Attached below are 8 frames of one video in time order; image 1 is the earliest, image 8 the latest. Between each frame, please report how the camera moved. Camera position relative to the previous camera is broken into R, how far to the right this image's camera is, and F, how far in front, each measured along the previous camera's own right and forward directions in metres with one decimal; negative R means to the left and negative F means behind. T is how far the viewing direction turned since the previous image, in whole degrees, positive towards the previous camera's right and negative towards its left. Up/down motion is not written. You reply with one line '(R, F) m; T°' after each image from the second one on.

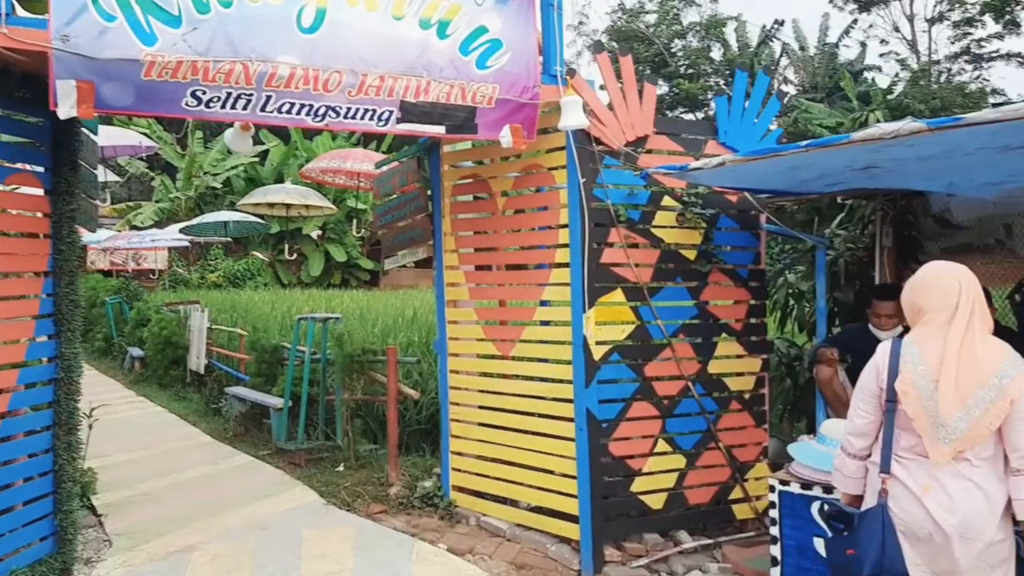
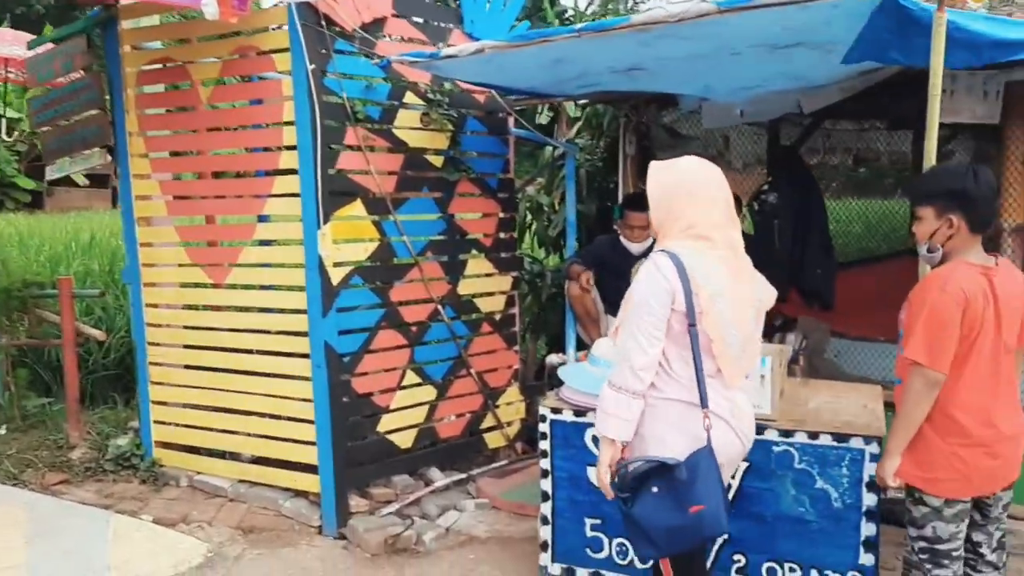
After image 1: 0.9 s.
(-0.1, +0.7) m; +20°
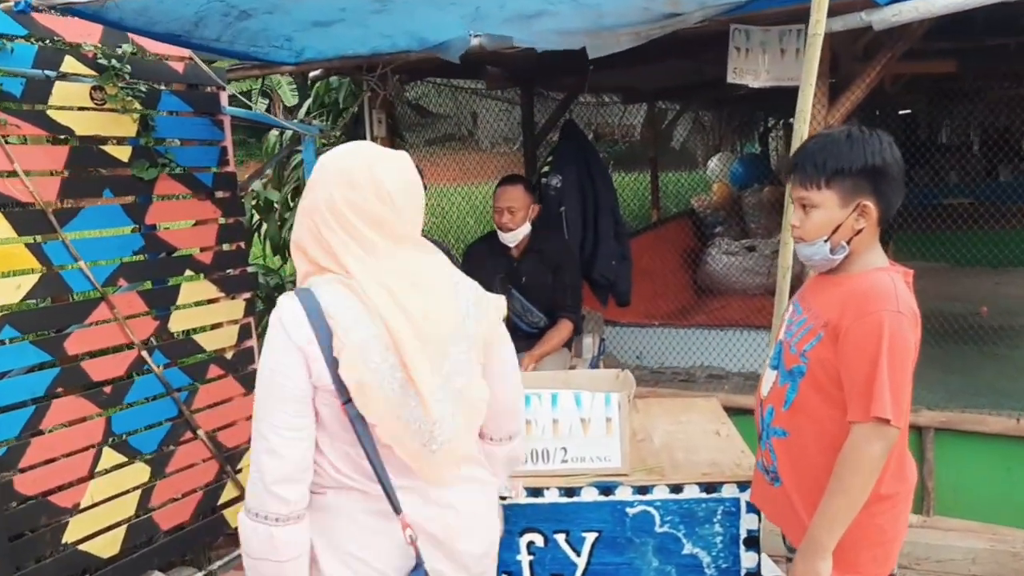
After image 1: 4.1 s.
(0.0, +1.0) m; +18°
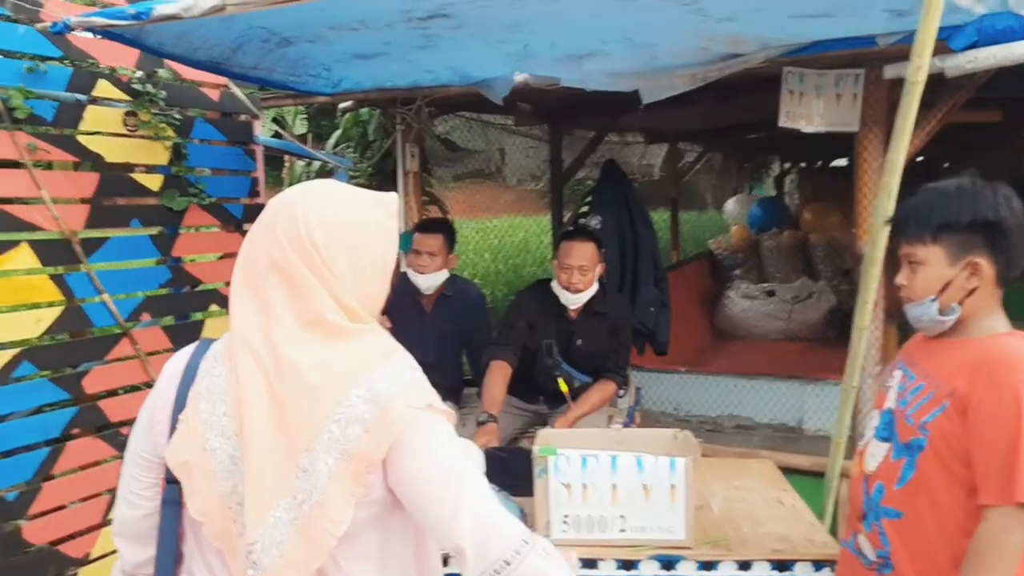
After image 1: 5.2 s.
(-0.2, +0.2) m; 0°
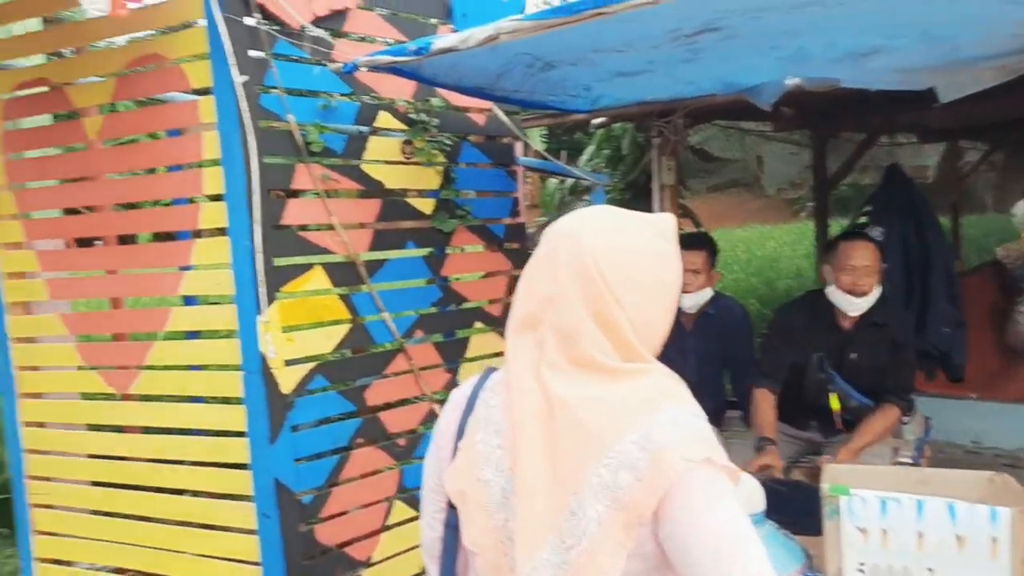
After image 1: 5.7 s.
(-0.1, +0.1) m; -16°
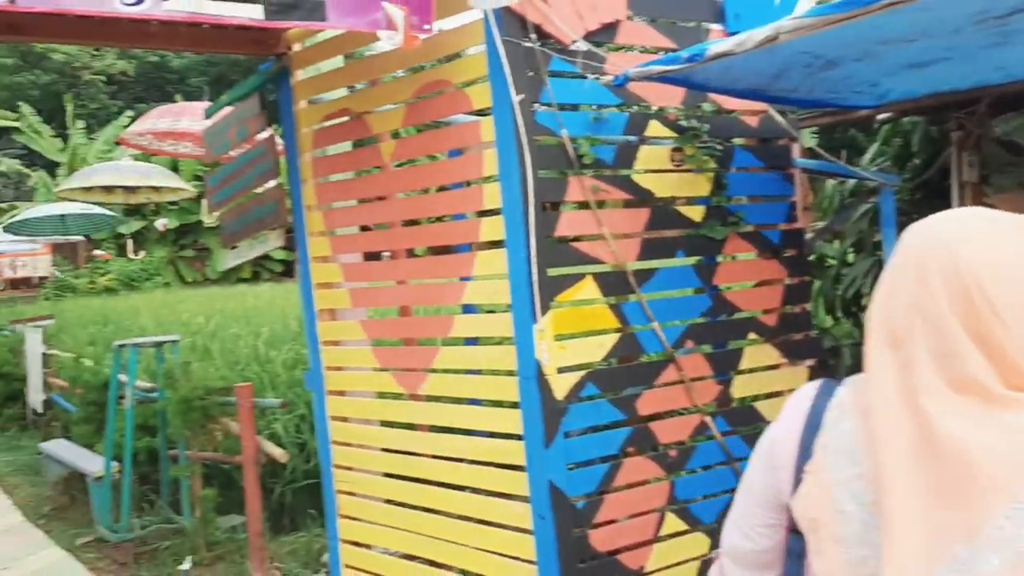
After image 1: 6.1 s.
(0.0, 0.0) m; -17°
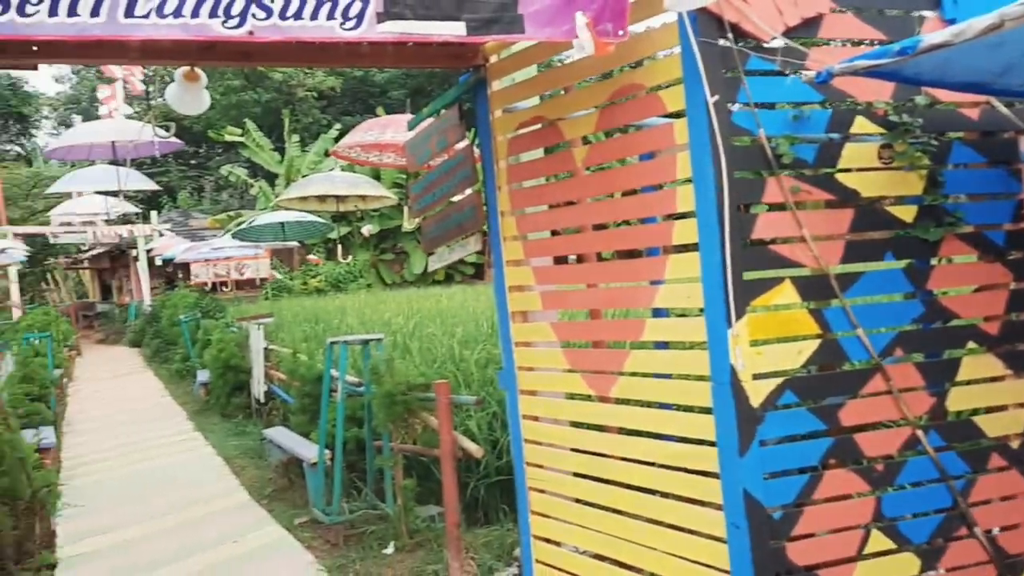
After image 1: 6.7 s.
(0.0, 0.0) m; -12°
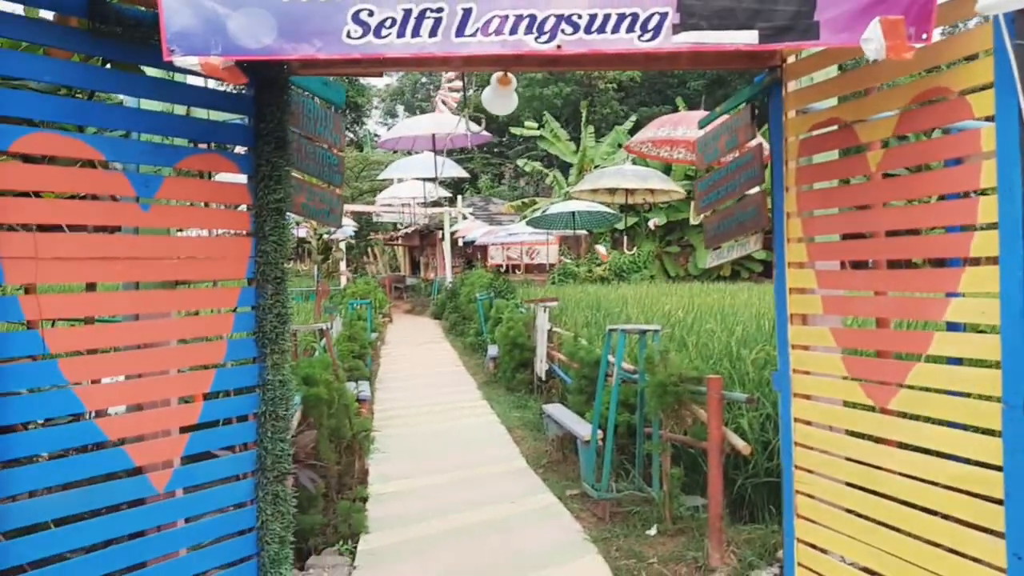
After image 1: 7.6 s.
(0.0, -0.2) m; -19°
